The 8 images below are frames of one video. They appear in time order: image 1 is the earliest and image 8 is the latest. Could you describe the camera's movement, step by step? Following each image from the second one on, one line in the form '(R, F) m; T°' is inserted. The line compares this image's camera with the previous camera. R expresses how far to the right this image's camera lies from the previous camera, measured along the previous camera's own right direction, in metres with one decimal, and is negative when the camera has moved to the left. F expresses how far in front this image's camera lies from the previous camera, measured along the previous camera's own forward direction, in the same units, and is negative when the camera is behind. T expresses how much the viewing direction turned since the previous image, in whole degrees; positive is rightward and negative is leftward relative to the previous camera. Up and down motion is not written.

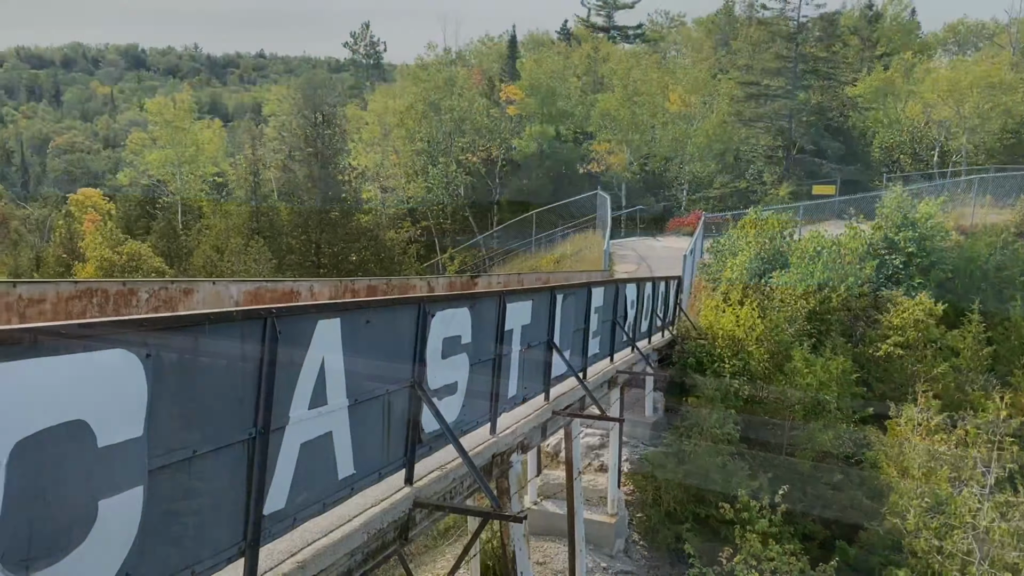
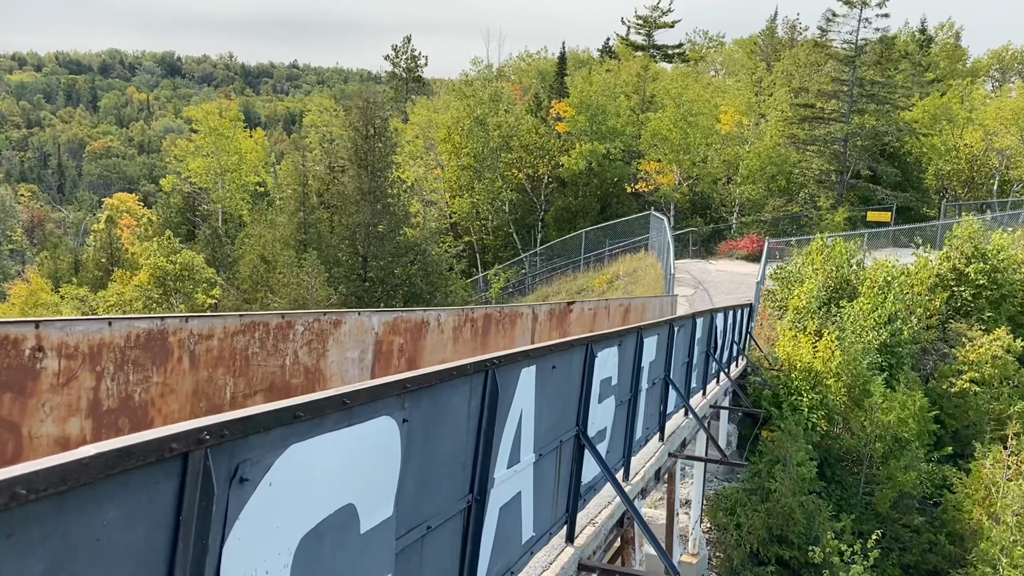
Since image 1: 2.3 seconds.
(-0.9, +0.4) m; -1°
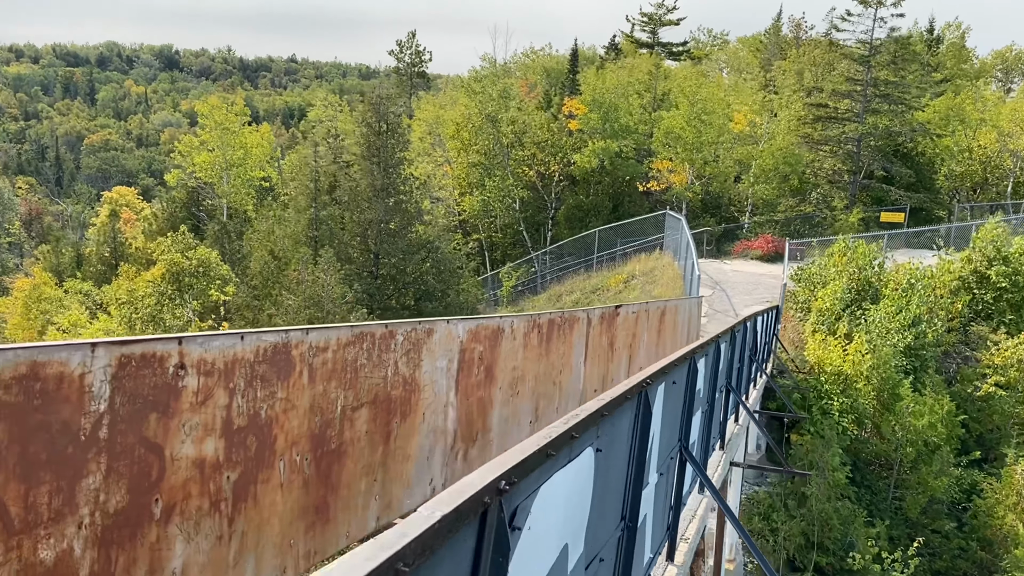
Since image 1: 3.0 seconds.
(-0.6, +0.2) m; 0°
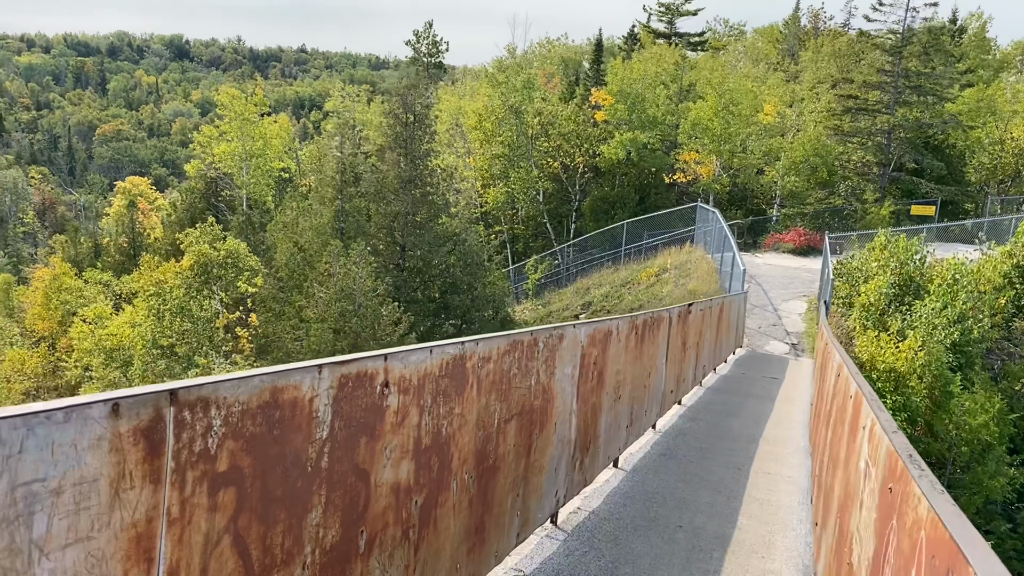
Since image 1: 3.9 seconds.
(-0.7, +0.3) m; 0°
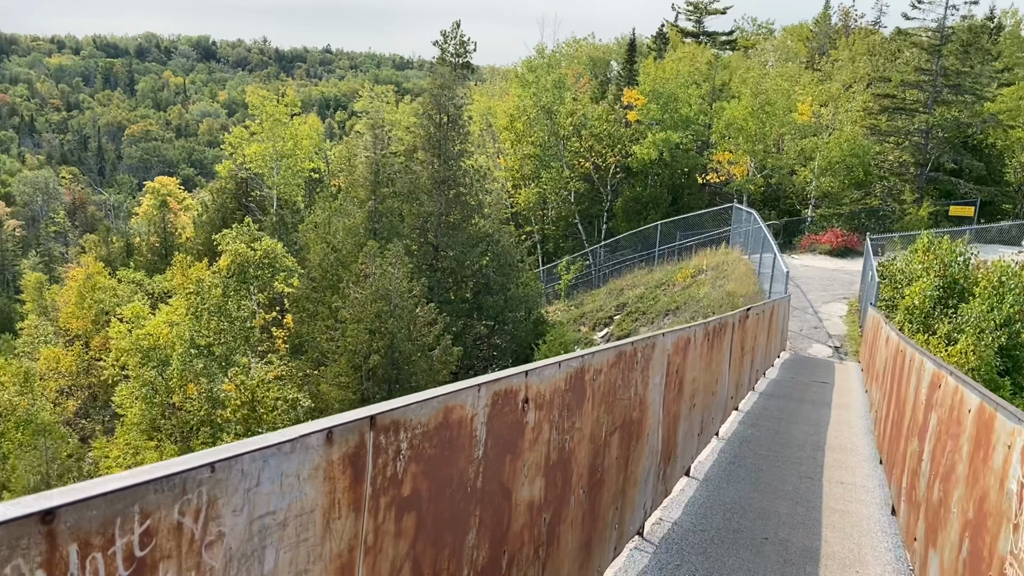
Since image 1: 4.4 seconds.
(-0.4, +0.1) m; -1°
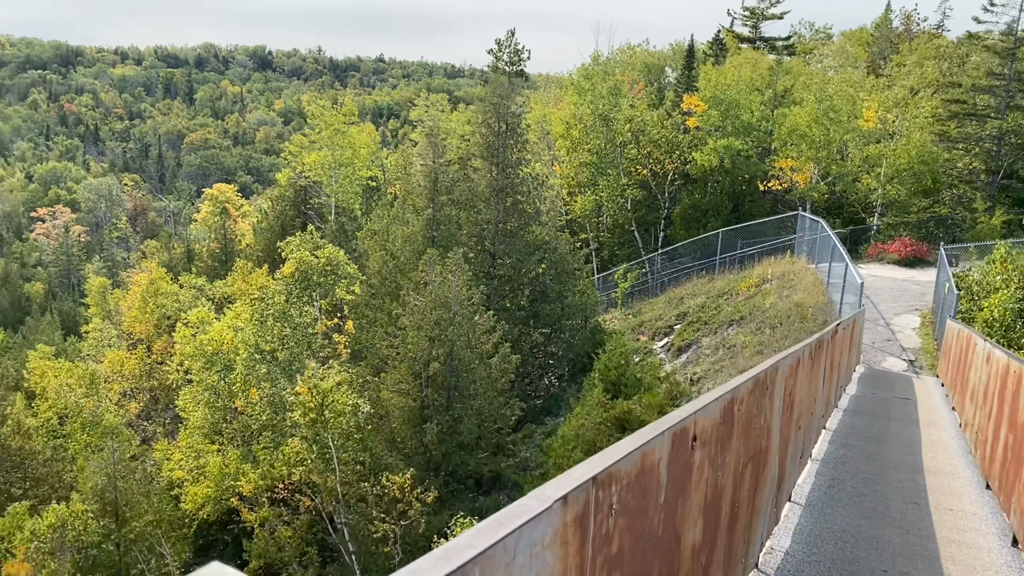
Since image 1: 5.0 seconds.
(-0.3, +0.1) m; -3°
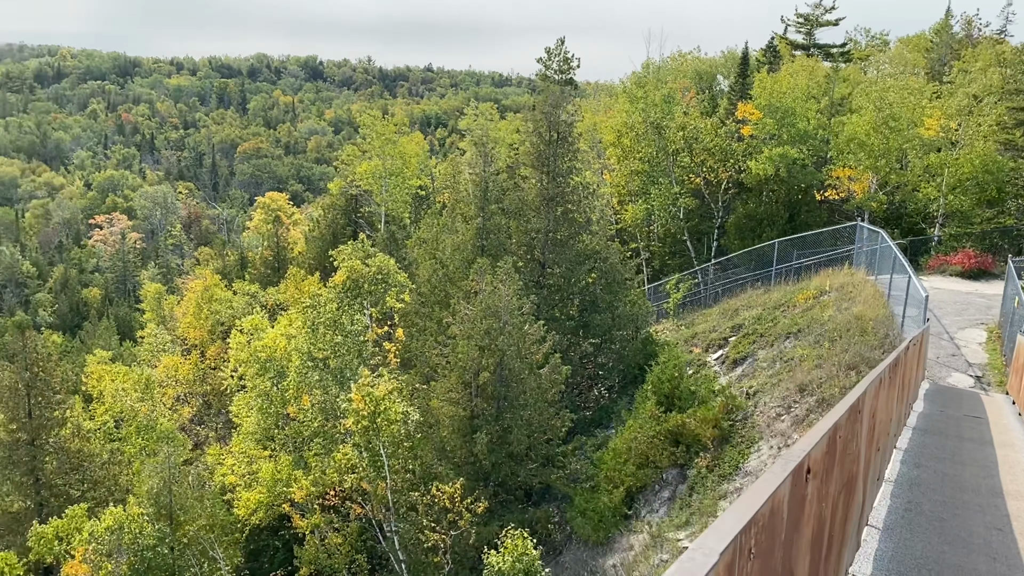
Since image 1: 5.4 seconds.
(-0.2, +0.1) m; -3°
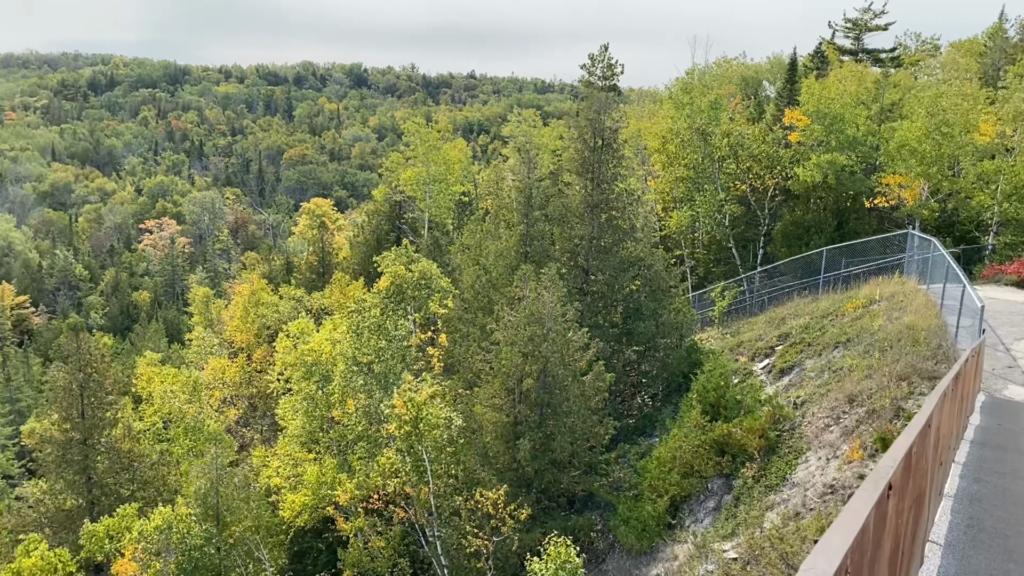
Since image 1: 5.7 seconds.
(-0.1, 0.0) m; -3°
